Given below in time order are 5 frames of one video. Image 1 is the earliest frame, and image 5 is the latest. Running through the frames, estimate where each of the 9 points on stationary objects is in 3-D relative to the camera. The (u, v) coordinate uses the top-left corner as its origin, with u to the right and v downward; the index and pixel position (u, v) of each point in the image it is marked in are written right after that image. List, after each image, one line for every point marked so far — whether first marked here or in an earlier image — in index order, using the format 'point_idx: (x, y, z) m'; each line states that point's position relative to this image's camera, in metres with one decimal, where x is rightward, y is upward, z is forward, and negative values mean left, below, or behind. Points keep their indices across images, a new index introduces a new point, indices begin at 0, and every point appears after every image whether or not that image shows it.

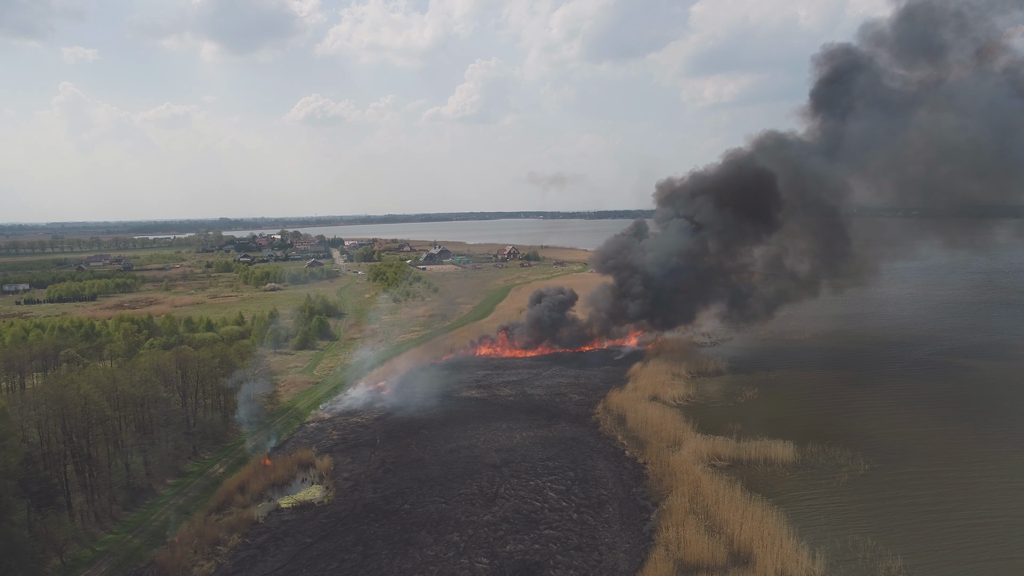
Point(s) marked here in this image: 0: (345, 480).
0: (-6.0, -6.9, +19.4) m
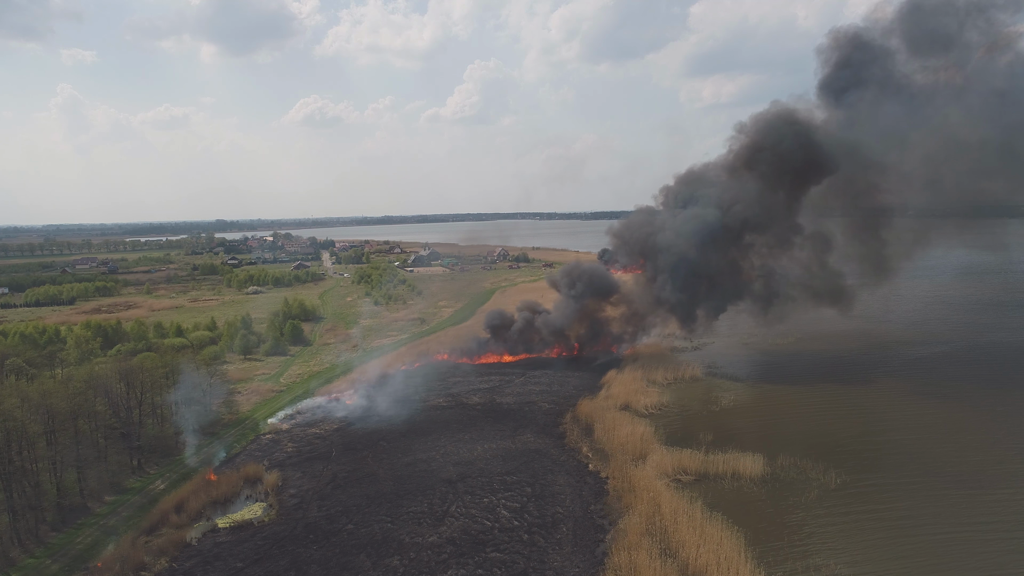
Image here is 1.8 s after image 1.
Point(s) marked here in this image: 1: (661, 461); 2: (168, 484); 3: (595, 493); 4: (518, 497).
0: (-7.6, -7.1, +18.4) m
1: (+5.3, -6.2, +19.3) m
2: (-12.1, -6.9, +19.0) m
3: (+2.8, -6.9, +18.2) m
4: (+0.2, -7.0, +18.0) m
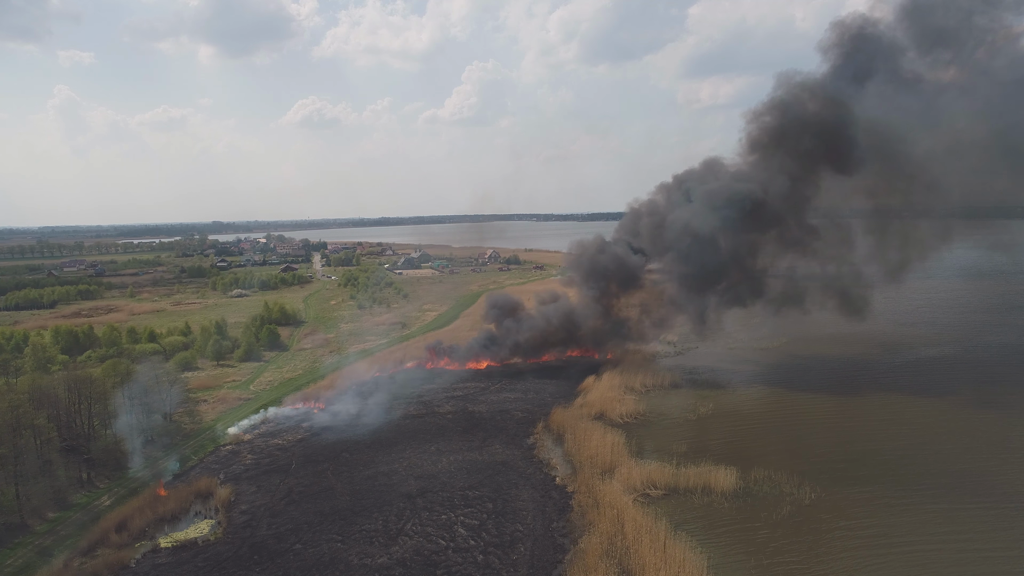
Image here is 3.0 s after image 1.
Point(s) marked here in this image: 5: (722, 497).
0: (-8.9, -7.4, +17.6) m
1: (+4.0, -6.4, +18.5) m
2: (-13.4, -7.1, +18.2) m
3: (+1.5, -7.1, +17.4) m
4: (-1.1, -7.2, +17.3) m
5: (+6.9, -6.8, +17.7) m
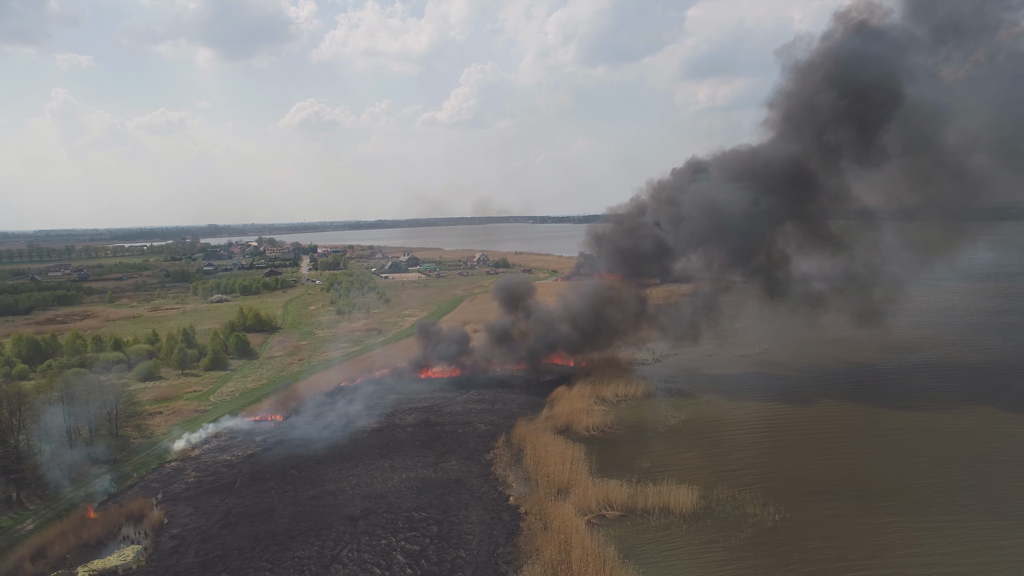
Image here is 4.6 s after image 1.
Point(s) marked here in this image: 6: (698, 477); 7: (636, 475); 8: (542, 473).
0: (-10.5, -7.7, +16.7) m
1: (+2.4, -6.7, +17.5) m
2: (-15.1, -7.5, +17.2) m
3: (-0.1, -7.5, +16.4) m
4: (-2.8, -7.5, +16.3) m
5: (+5.2, -7.1, +16.7) m
6: (+6.7, -6.8, +19.4) m
7: (+4.5, -6.7, +19.5) m
8: (+1.1, -6.6, +19.3) m
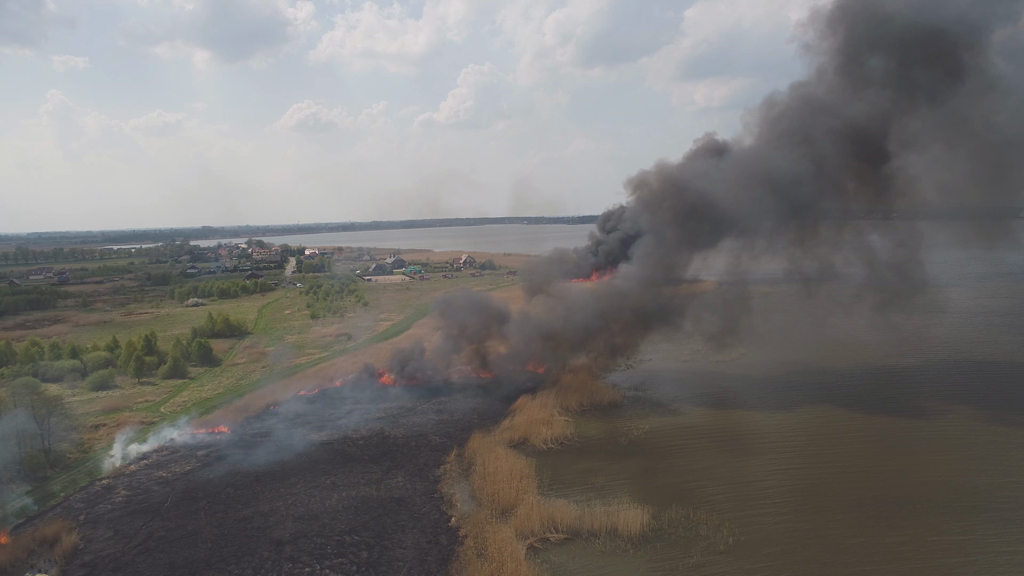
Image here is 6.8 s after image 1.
0: (-12.4, -8.0, +15.5) m
1: (+0.5, -7.0, +16.5) m
2: (-16.9, -7.8, +16.1) m
3: (-2.0, -7.7, +15.3) m
4: (-4.6, -7.8, +15.2) m
5: (+3.4, -7.4, +15.7) m
6: (+4.8, -7.0, +18.4) m
7: (+2.6, -6.9, +18.5) m
8: (-0.8, -6.8, +18.2) m
